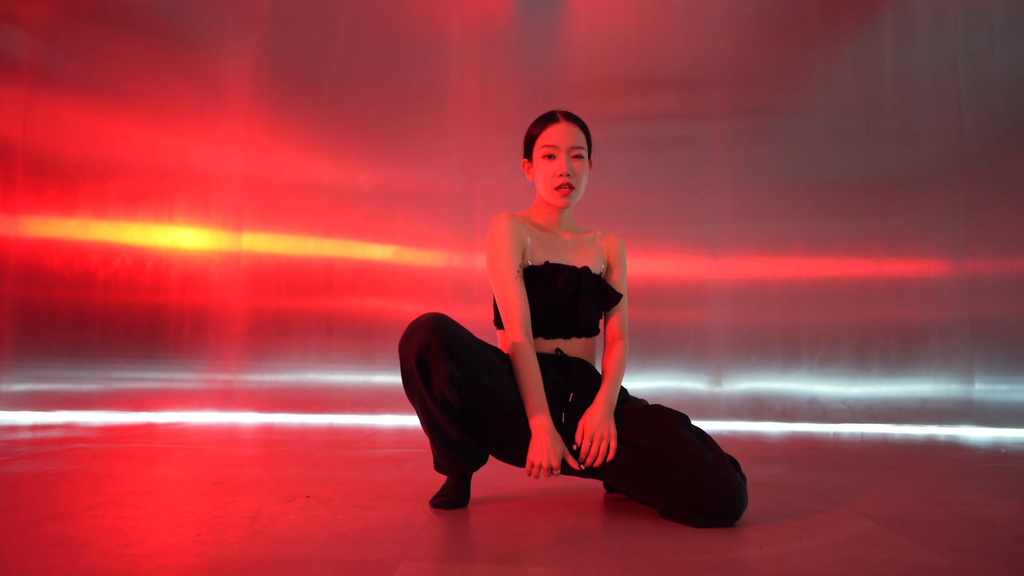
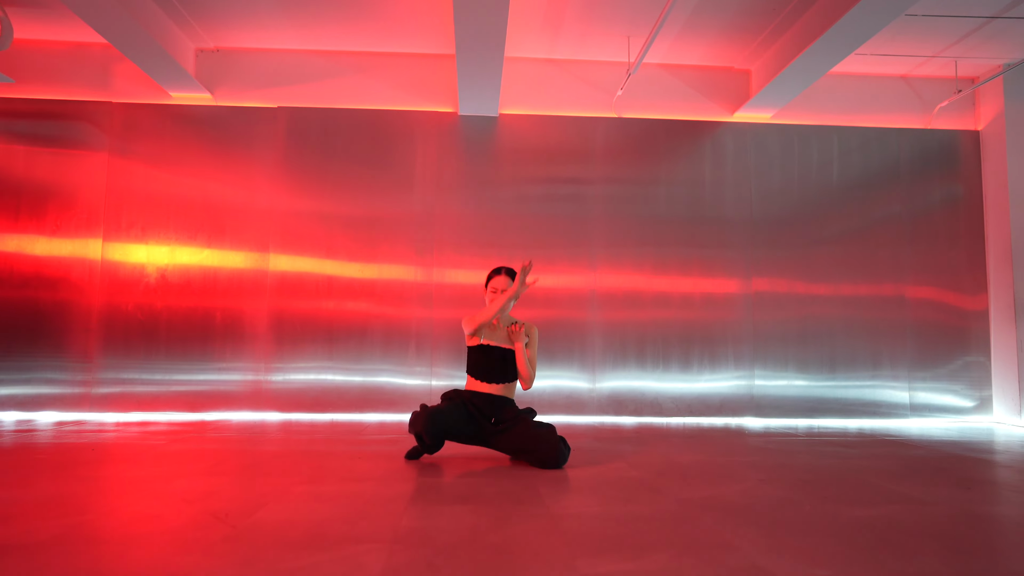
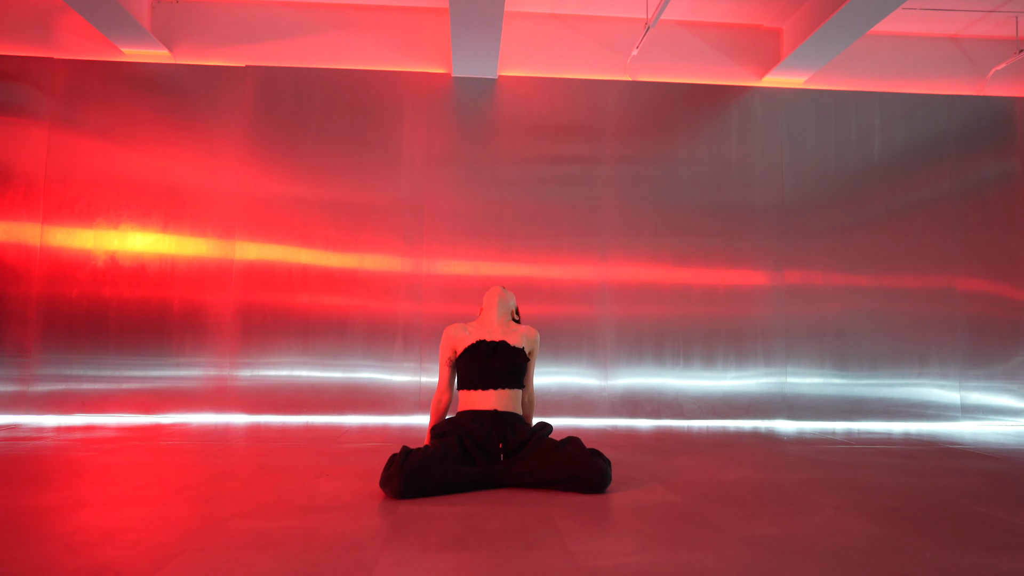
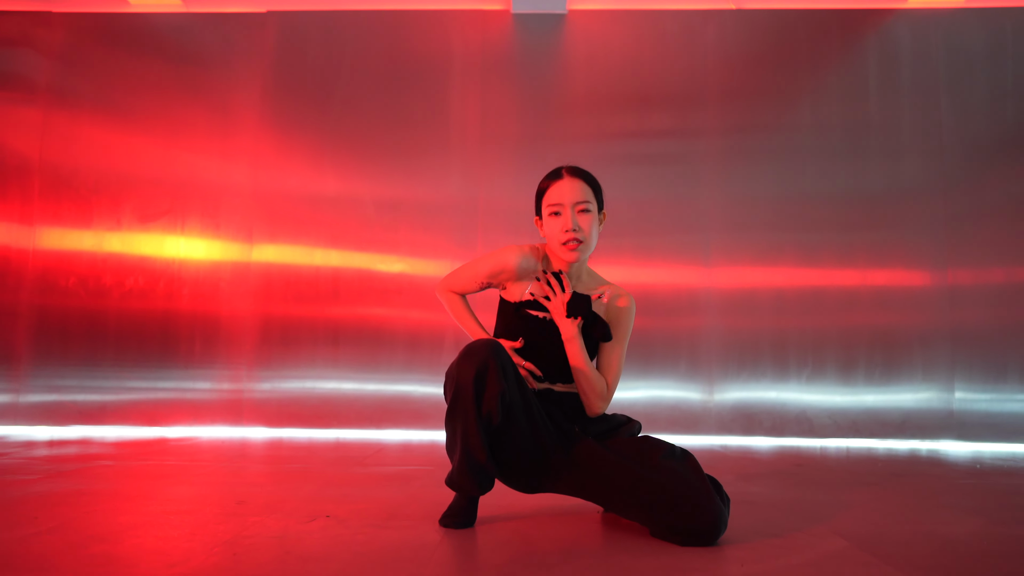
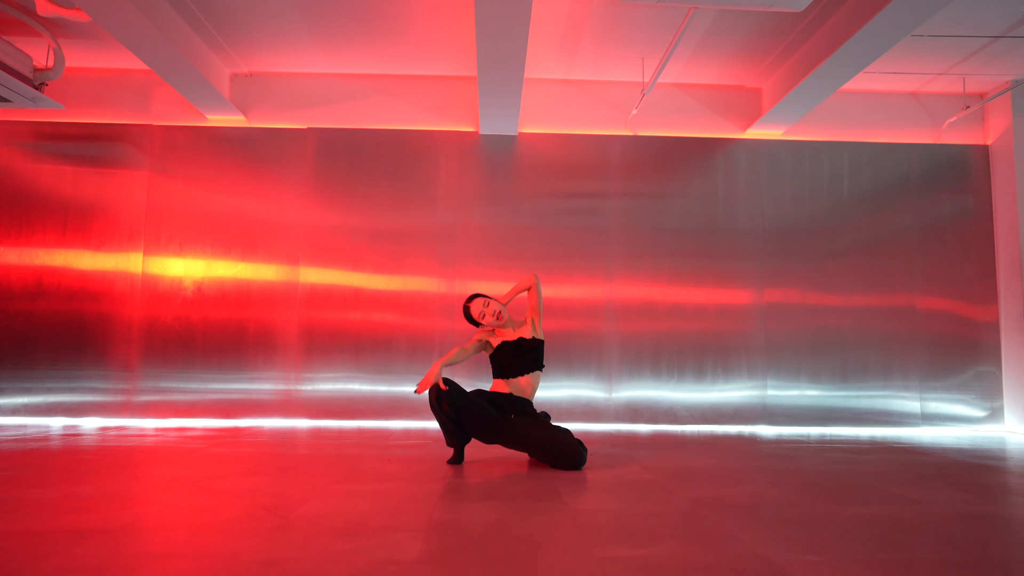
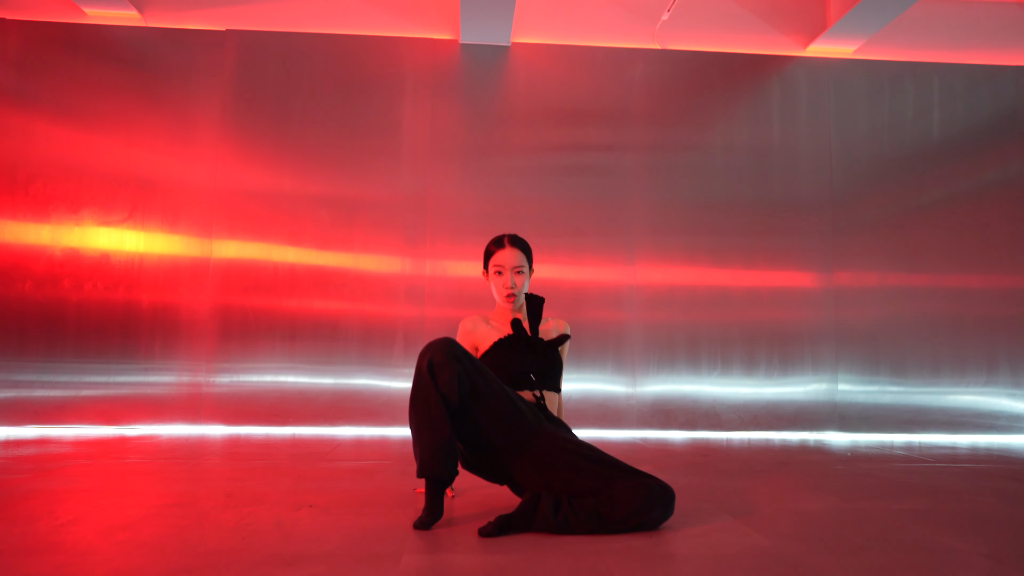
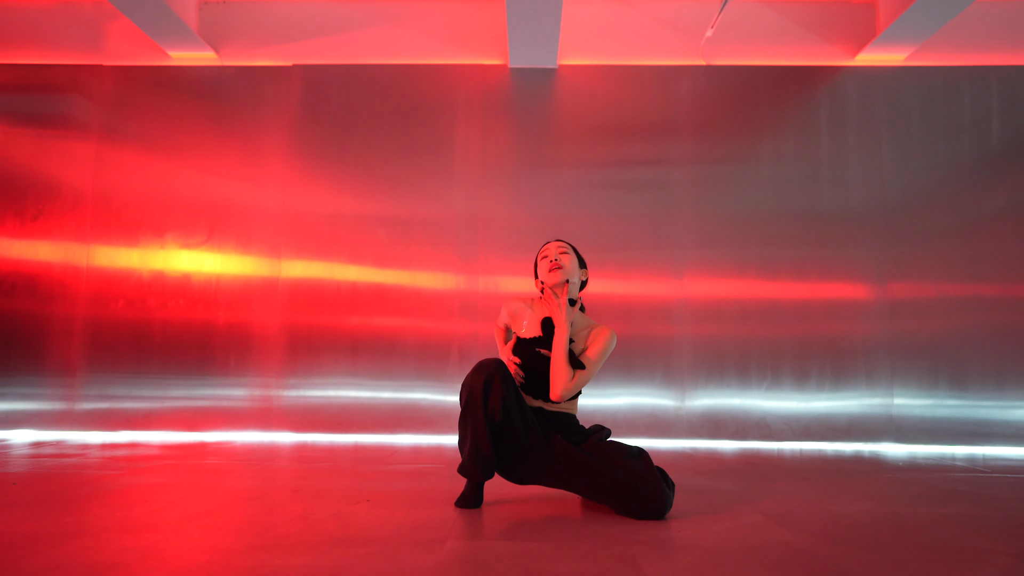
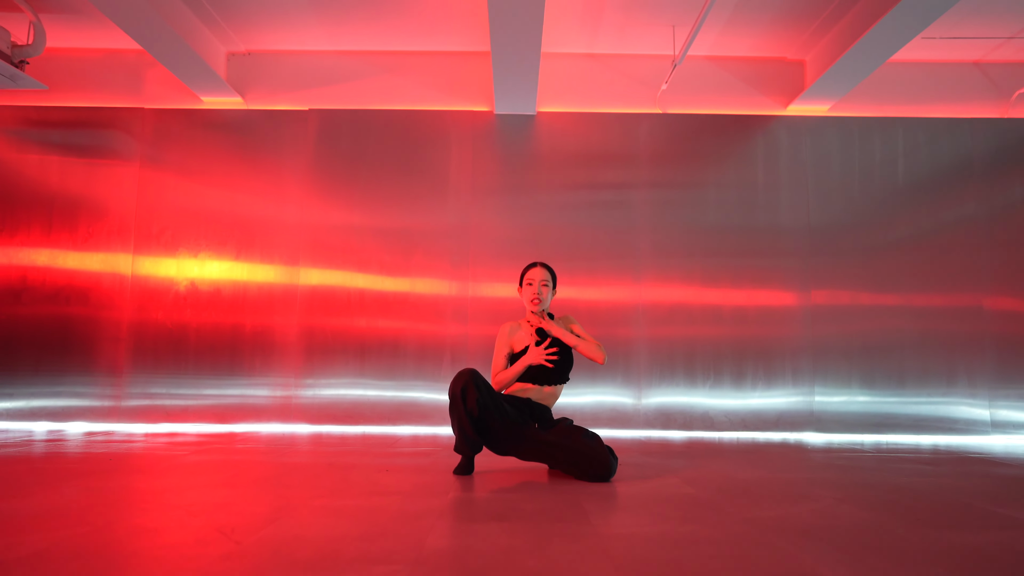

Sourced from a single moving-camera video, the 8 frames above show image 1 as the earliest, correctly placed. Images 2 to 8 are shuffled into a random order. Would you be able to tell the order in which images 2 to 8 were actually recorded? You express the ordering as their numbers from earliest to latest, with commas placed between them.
4, 7, 8, 5, 2, 3, 6
